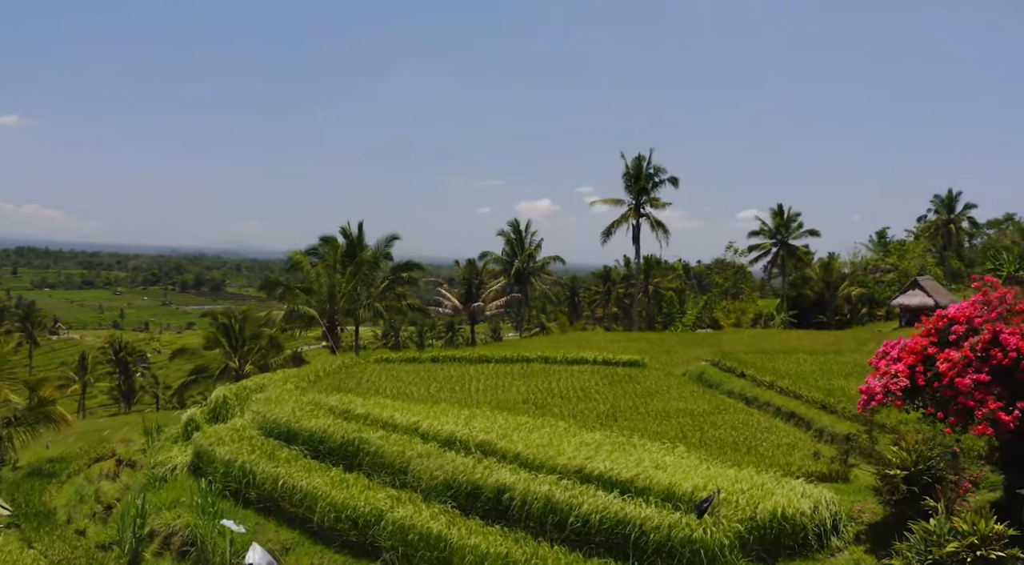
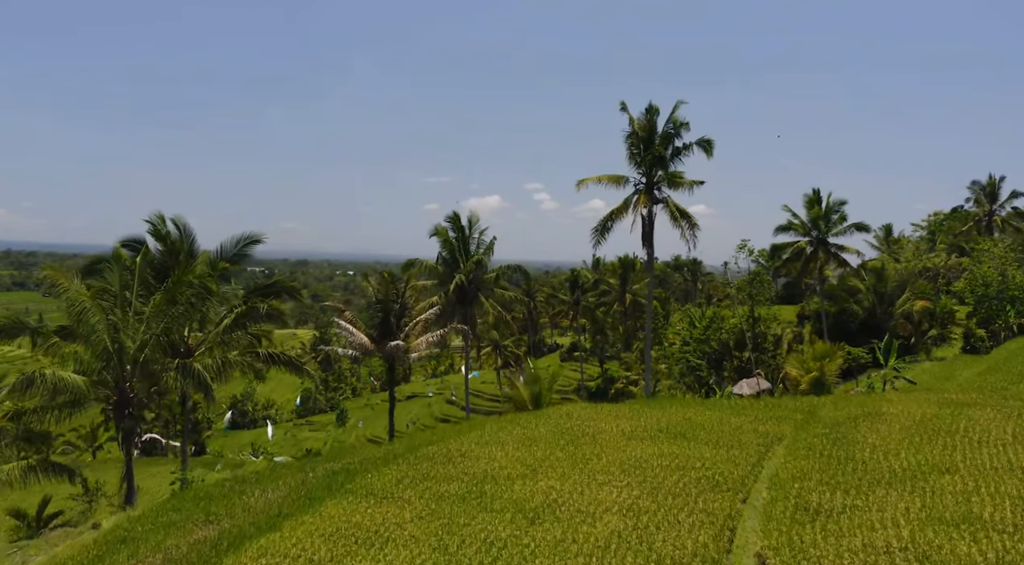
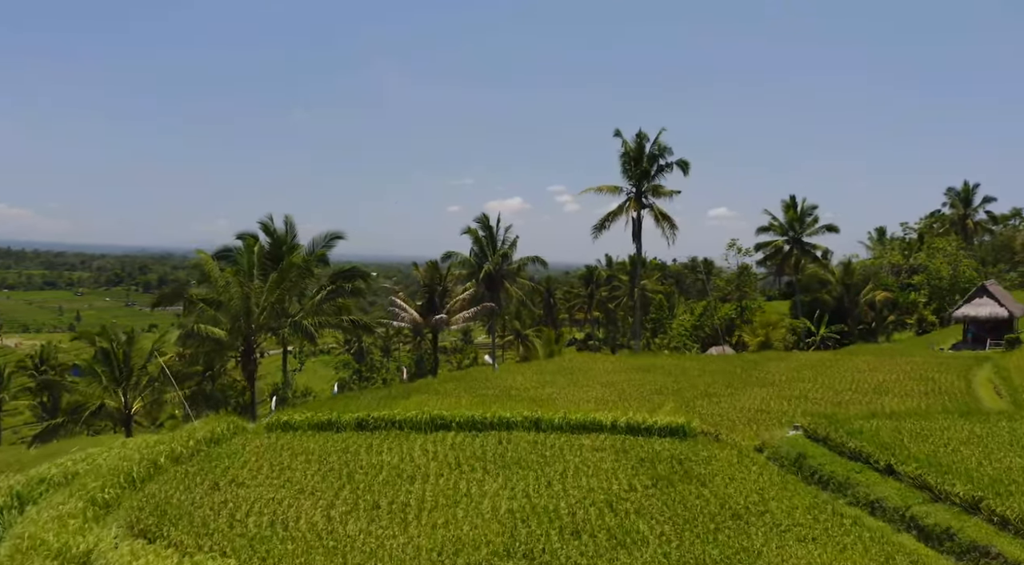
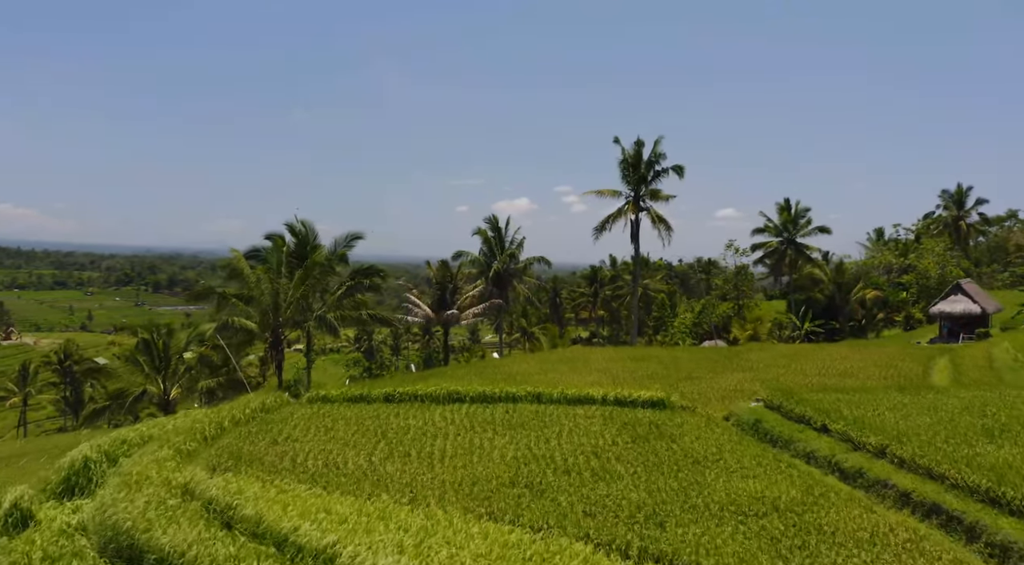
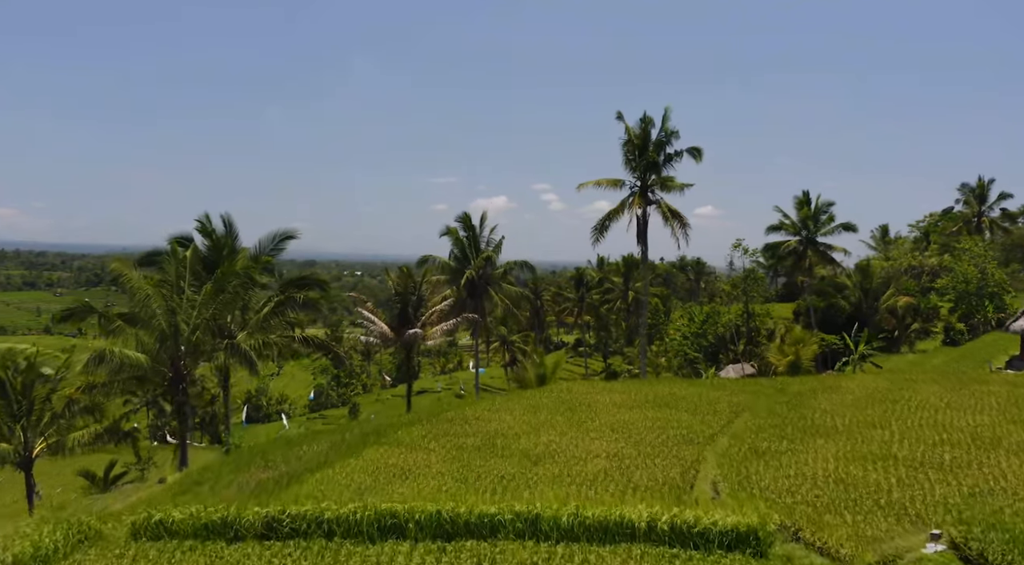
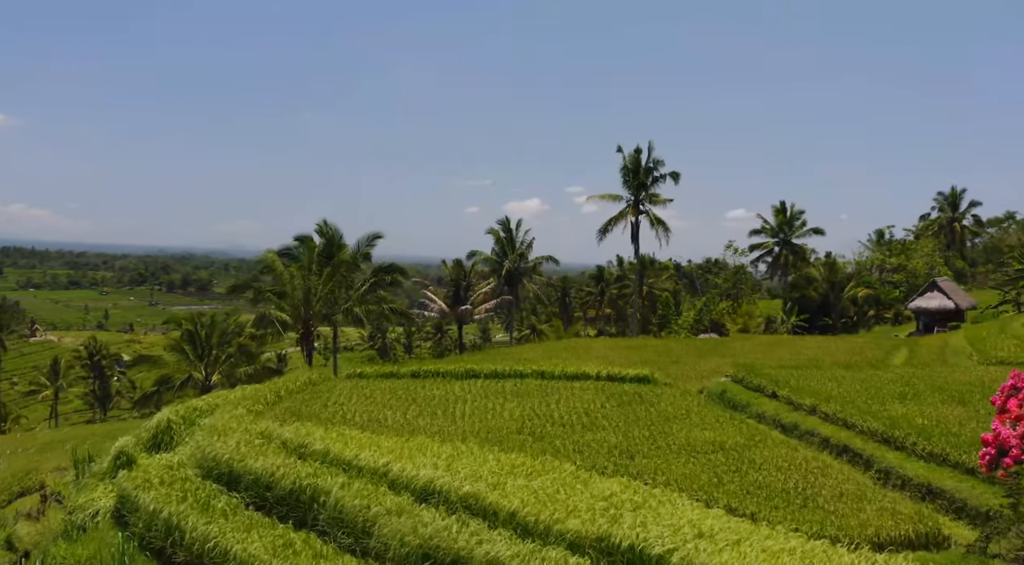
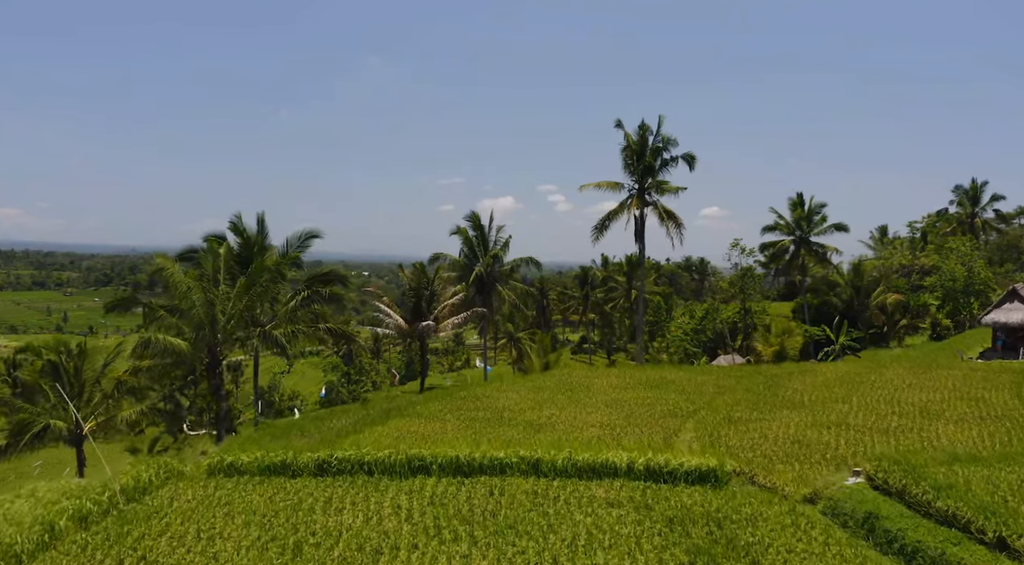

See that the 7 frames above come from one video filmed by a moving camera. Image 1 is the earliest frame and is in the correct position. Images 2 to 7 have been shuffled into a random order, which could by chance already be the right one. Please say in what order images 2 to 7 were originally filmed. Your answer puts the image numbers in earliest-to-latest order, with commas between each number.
6, 4, 3, 7, 5, 2
